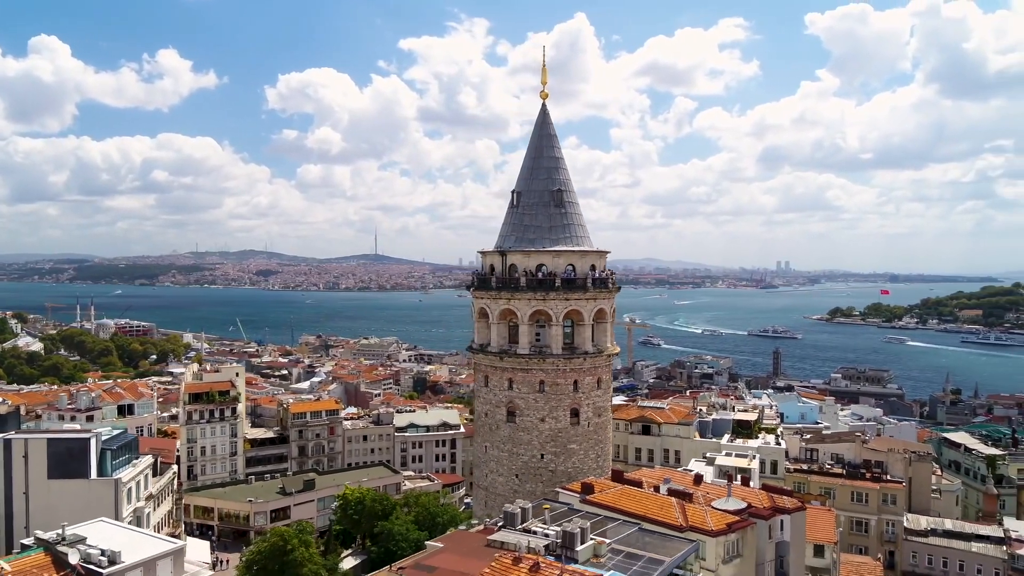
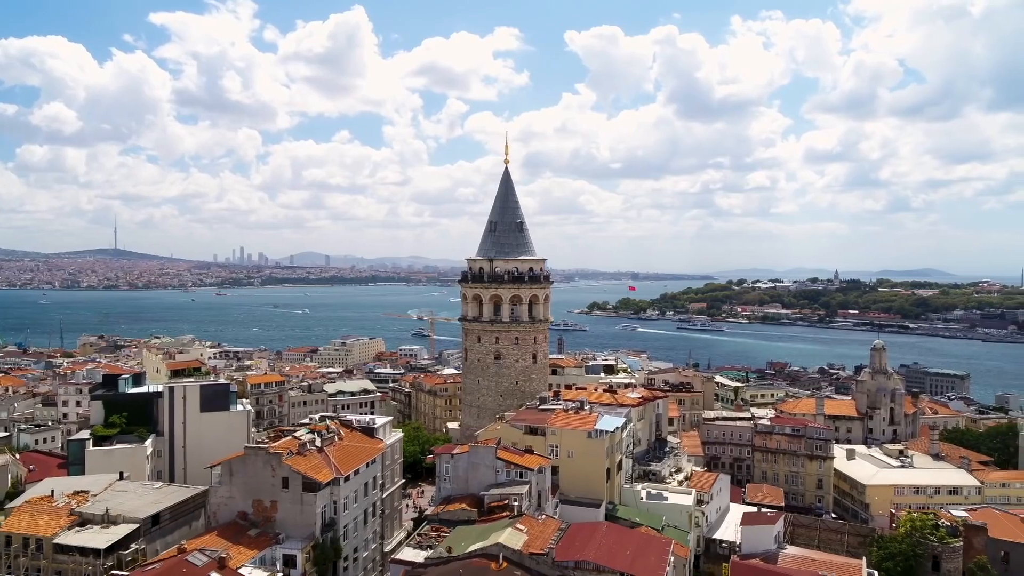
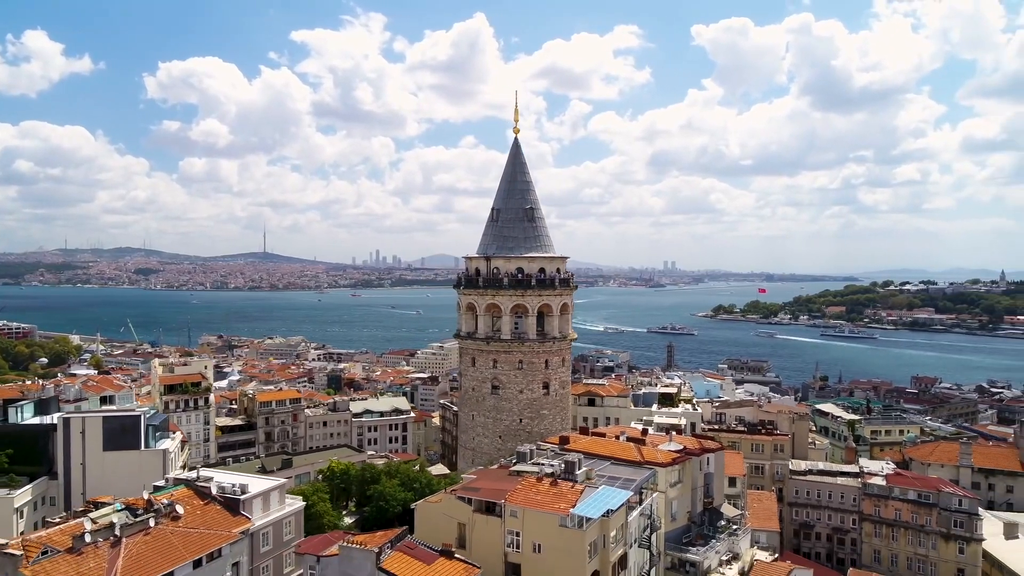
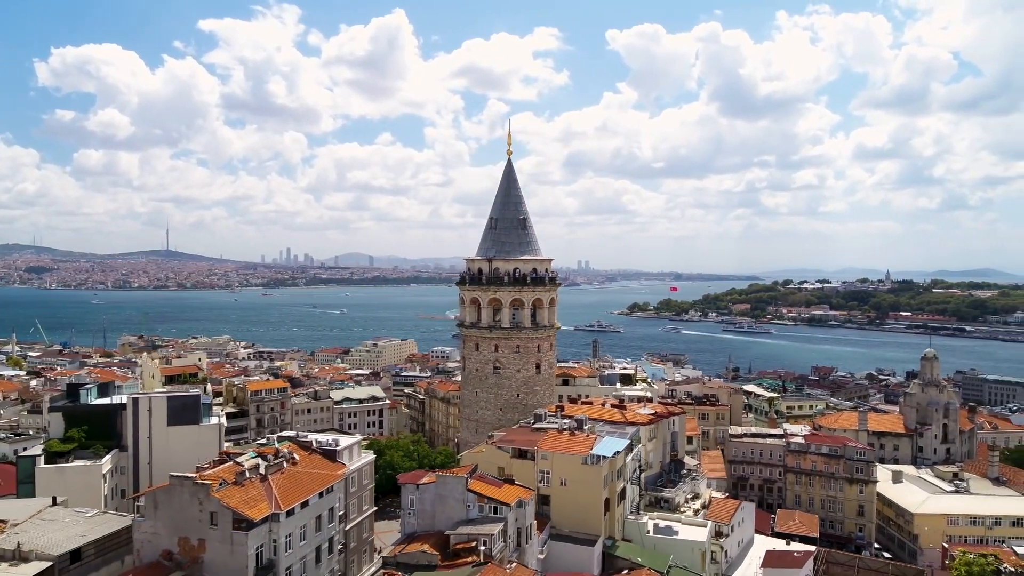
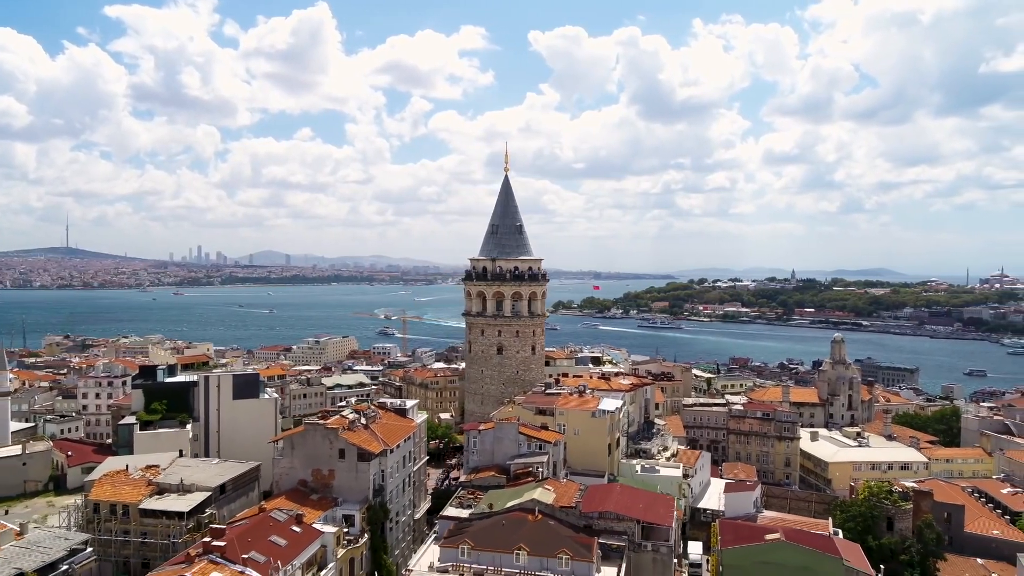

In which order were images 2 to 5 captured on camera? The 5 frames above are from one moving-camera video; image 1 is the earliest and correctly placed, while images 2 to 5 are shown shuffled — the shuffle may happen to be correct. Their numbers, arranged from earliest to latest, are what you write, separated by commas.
3, 4, 2, 5
